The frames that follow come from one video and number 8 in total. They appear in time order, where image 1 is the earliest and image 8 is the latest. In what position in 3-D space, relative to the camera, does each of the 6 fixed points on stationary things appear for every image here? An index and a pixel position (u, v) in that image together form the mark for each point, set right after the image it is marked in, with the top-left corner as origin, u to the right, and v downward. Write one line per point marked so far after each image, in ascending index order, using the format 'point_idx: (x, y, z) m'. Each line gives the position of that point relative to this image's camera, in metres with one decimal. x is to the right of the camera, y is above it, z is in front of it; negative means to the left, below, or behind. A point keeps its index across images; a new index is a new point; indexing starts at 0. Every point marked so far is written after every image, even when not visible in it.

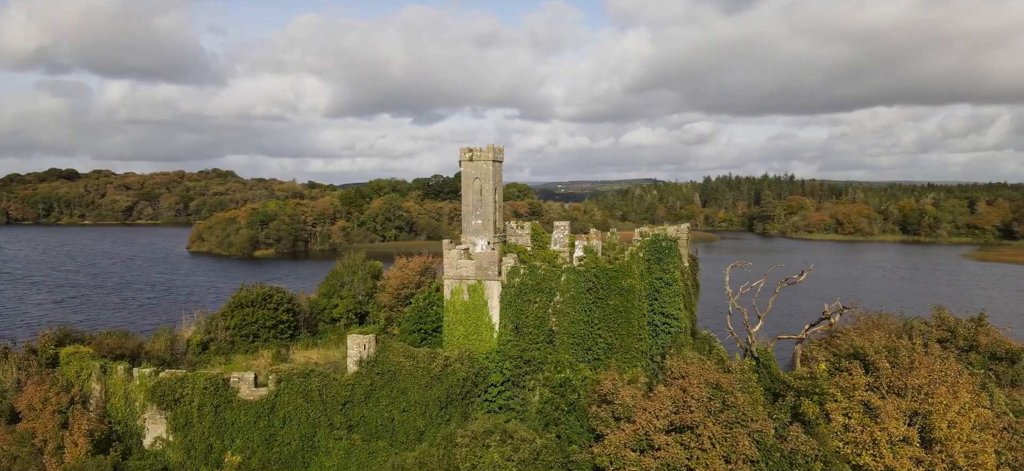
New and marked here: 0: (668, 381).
0: (+3.1, -2.8, +13.9) m
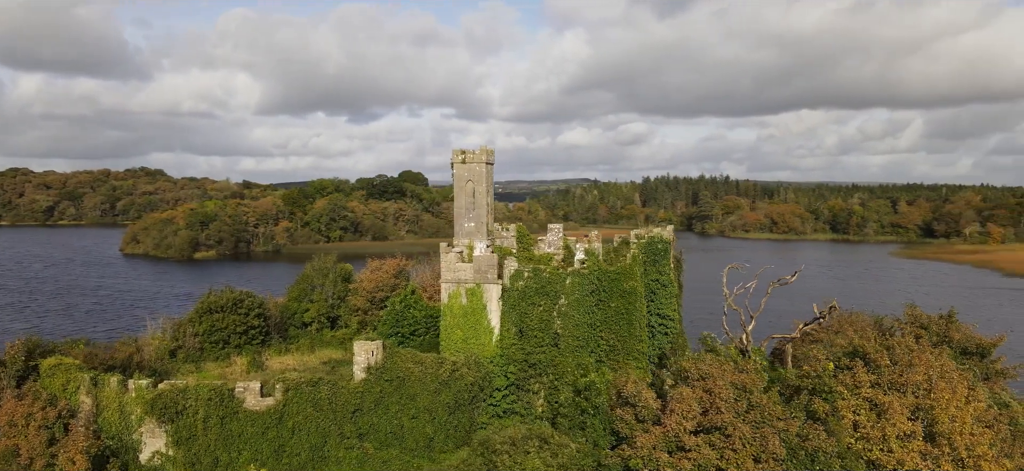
0: (+3.5, -2.9, +14.1) m
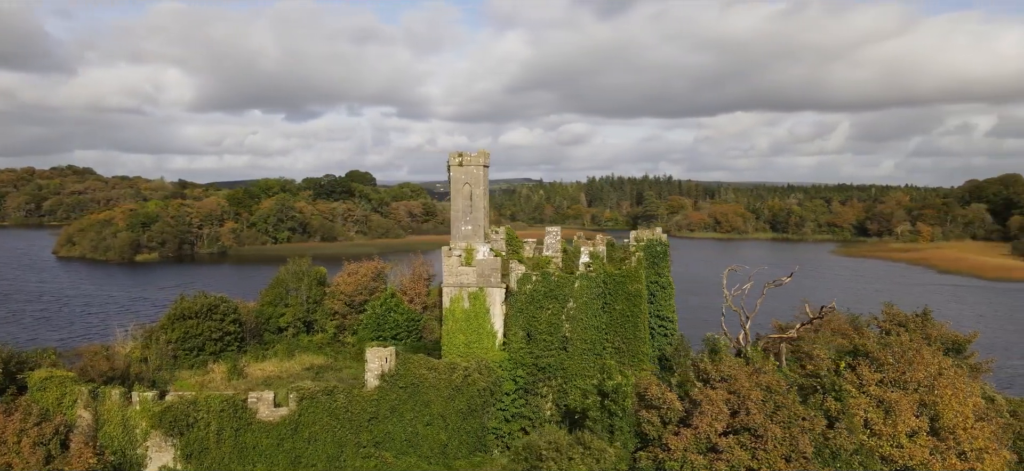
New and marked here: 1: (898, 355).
0: (+4.0, -3.0, +14.3) m
1: (+8.9, -2.8, +16.3) m
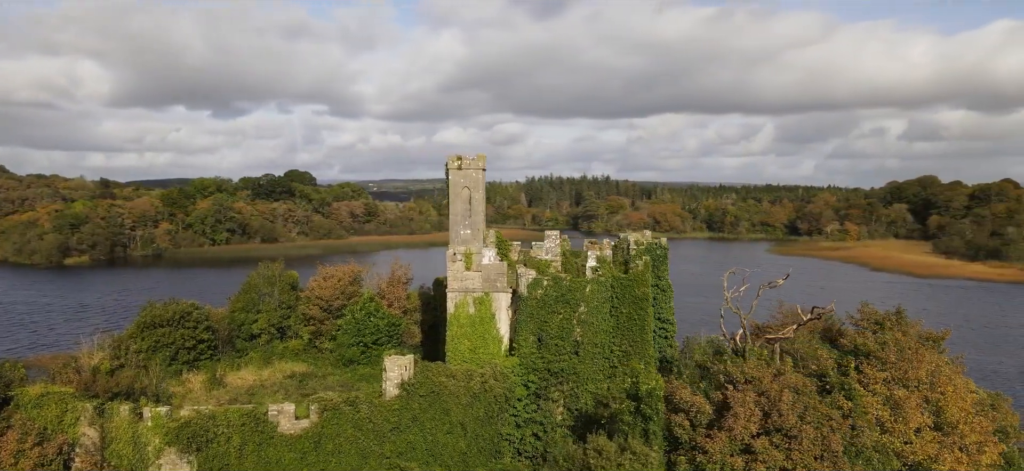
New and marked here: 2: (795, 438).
0: (+4.5, -3.1, +14.6) m
1: (+9.3, -2.8, +17.0) m
2: (+5.2, -3.7, +12.8) m
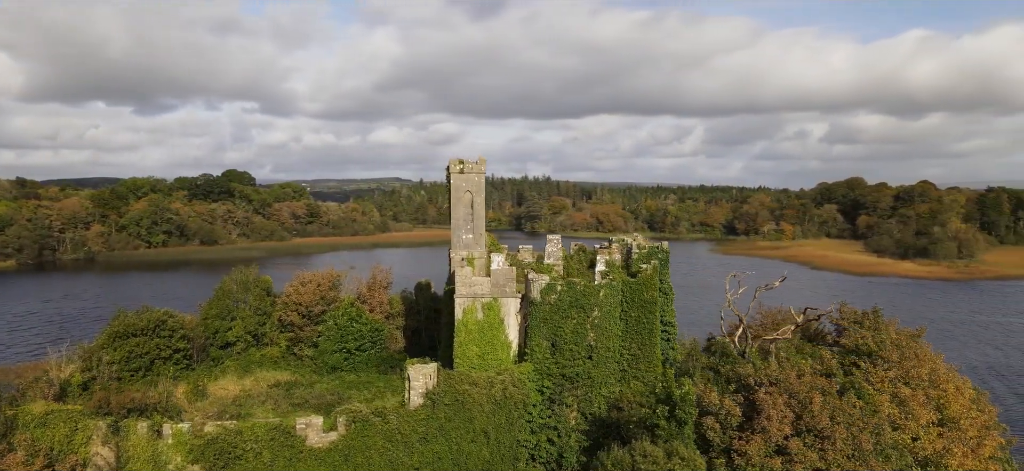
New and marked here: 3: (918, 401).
0: (+5.2, -3.2, +14.9) m
1: (+9.7, -2.9, +17.7) m
2: (+5.9, -3.8, +13.2) m
3: (+9.2, -3.8, +16.0) m
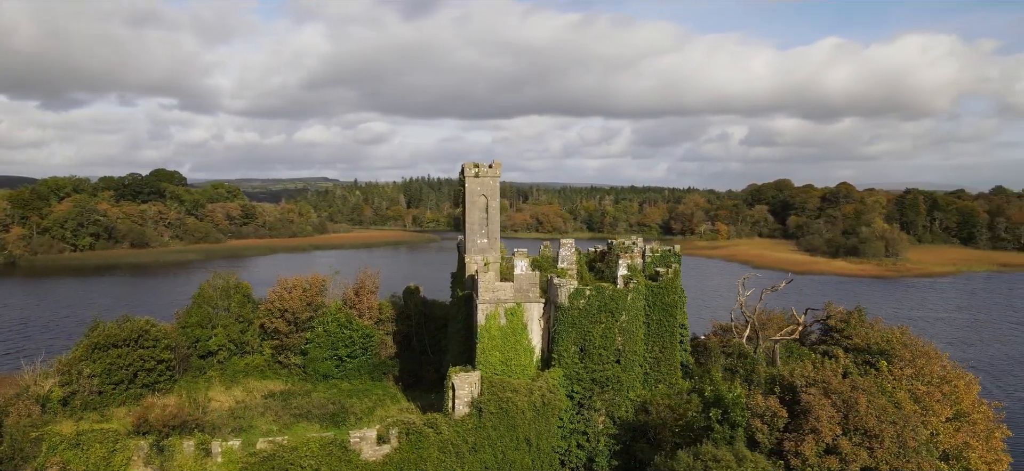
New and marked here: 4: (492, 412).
0: (+6.1, -3.3, +15.3) m
1: (+10.4, -3.0, +18.5) m
2: (+7.0, -3.9, +13.7) m
3: (+10.1, -3.8, +16.7) m
4: (-0.4, -3.8, +15.0) m
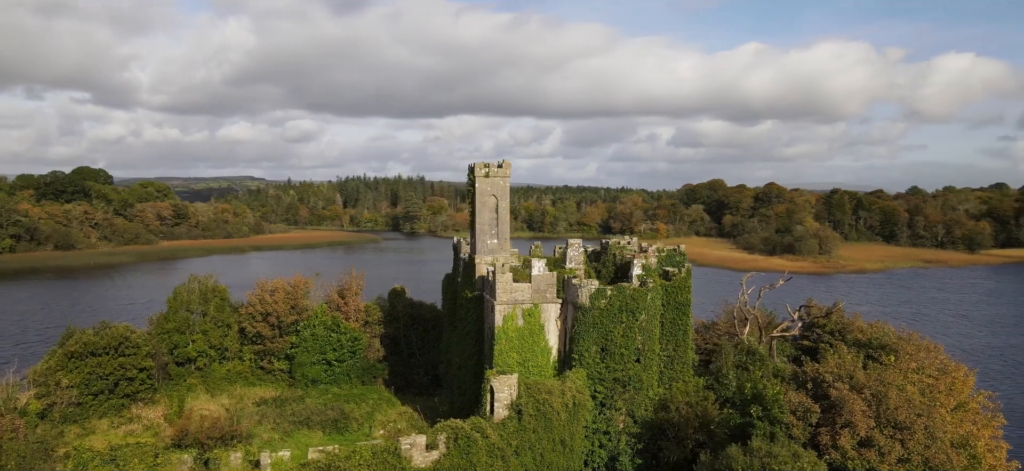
0: (+6.9, -3.3, +15.8) m
1: (+10.9, -3.0, +19.3) m
2: (+7.9, -3.9, +14.2) m
3: (+10.7, -3.8, +17.5) m
4: (+0.4, -3.8, +14.9) m
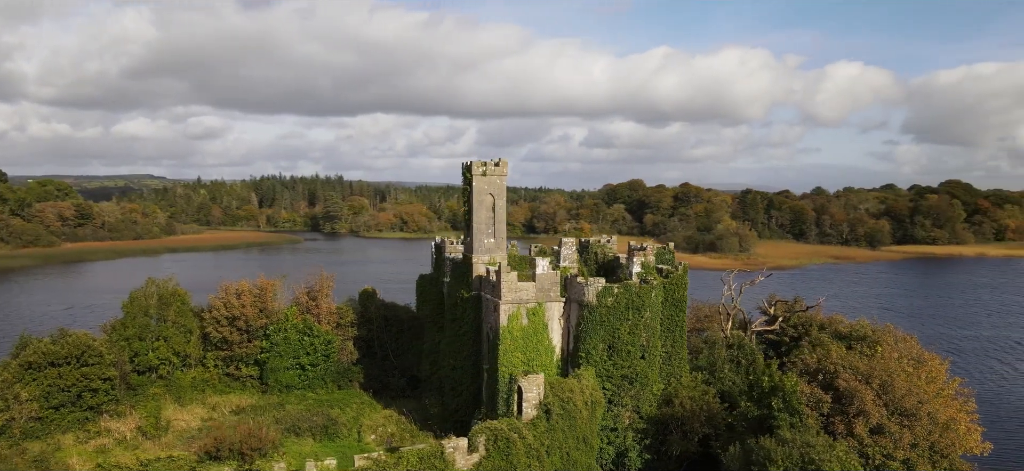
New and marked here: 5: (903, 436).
0: (+7.3, -3.2, +16.5) m
1: (+10.9, -2.9, +20.4) m
2: (+8.5, -3.8, +15.1) m
3: (+10.9, -3.7, +18.6) m
4: (+1.0, -3.8, +14.9) m
5: (+8.1, -4.1, +14.6) m
